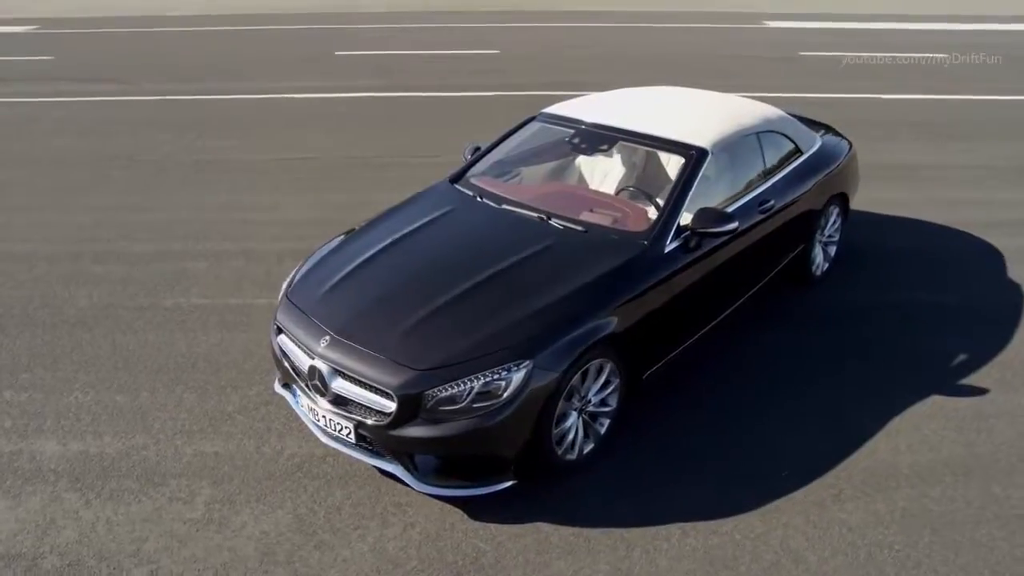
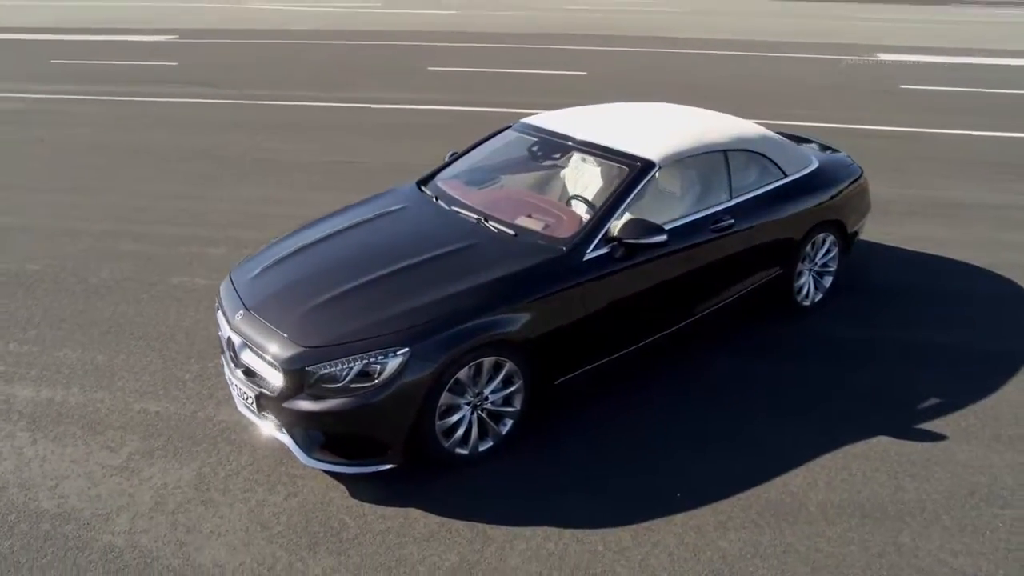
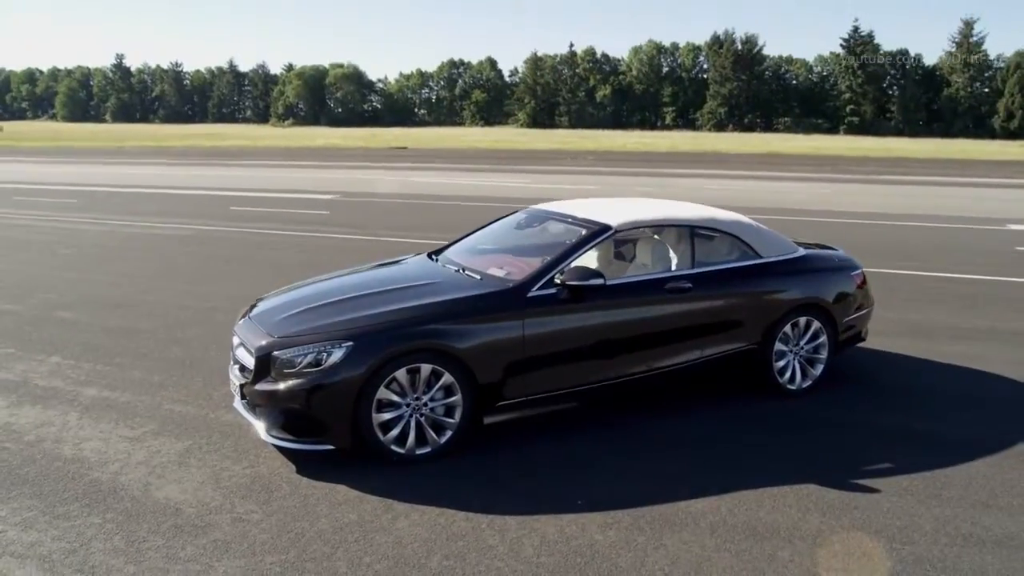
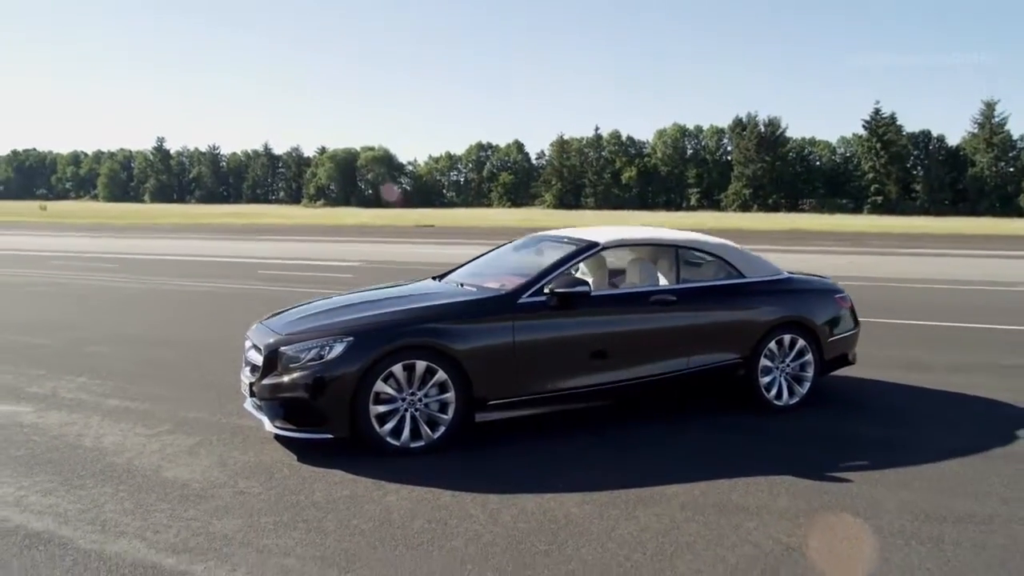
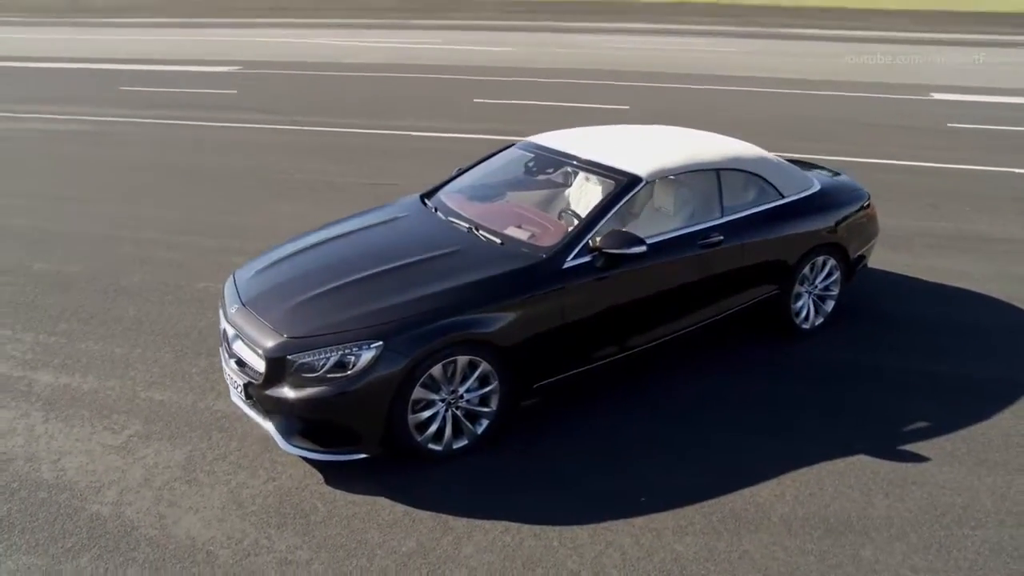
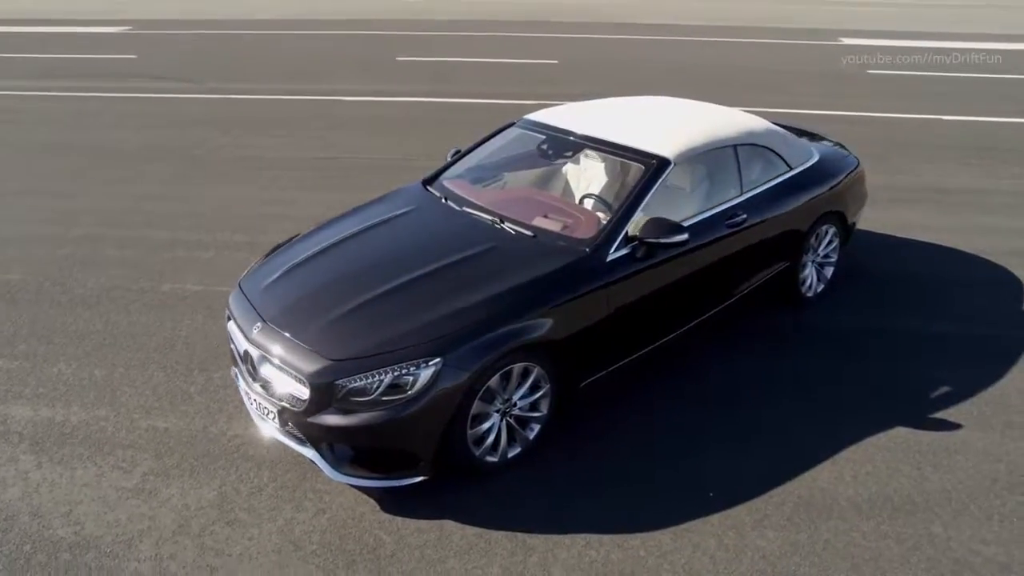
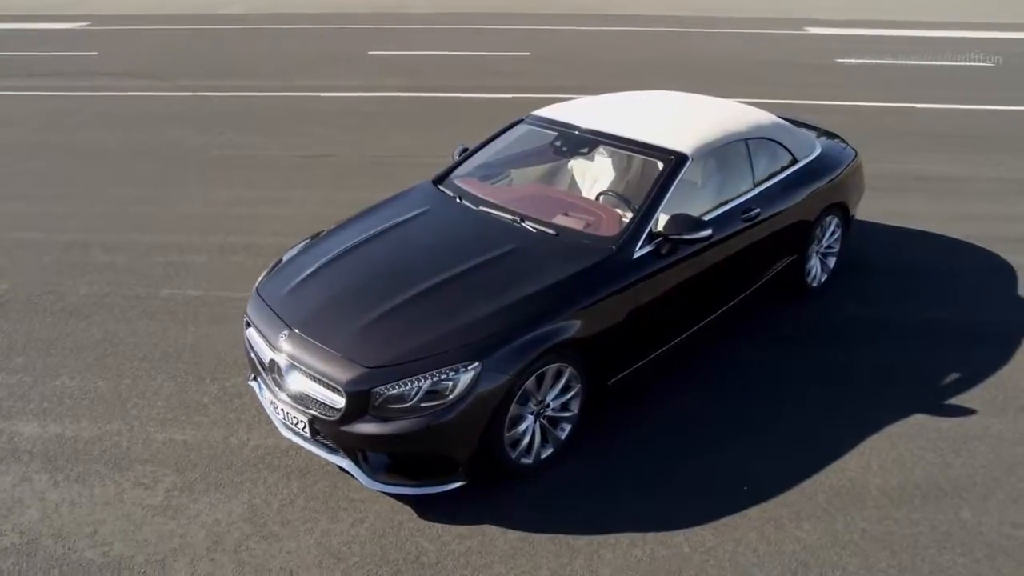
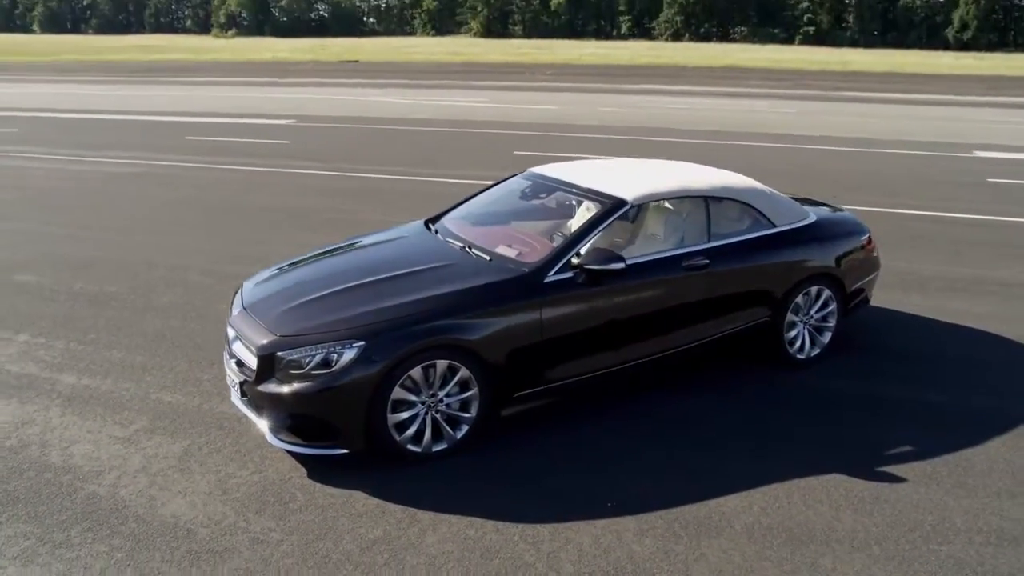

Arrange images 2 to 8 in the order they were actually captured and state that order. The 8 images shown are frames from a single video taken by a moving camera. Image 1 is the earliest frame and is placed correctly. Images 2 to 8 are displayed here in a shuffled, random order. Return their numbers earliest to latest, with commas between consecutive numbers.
7, 6, 2, 5, 8, 3, 4
